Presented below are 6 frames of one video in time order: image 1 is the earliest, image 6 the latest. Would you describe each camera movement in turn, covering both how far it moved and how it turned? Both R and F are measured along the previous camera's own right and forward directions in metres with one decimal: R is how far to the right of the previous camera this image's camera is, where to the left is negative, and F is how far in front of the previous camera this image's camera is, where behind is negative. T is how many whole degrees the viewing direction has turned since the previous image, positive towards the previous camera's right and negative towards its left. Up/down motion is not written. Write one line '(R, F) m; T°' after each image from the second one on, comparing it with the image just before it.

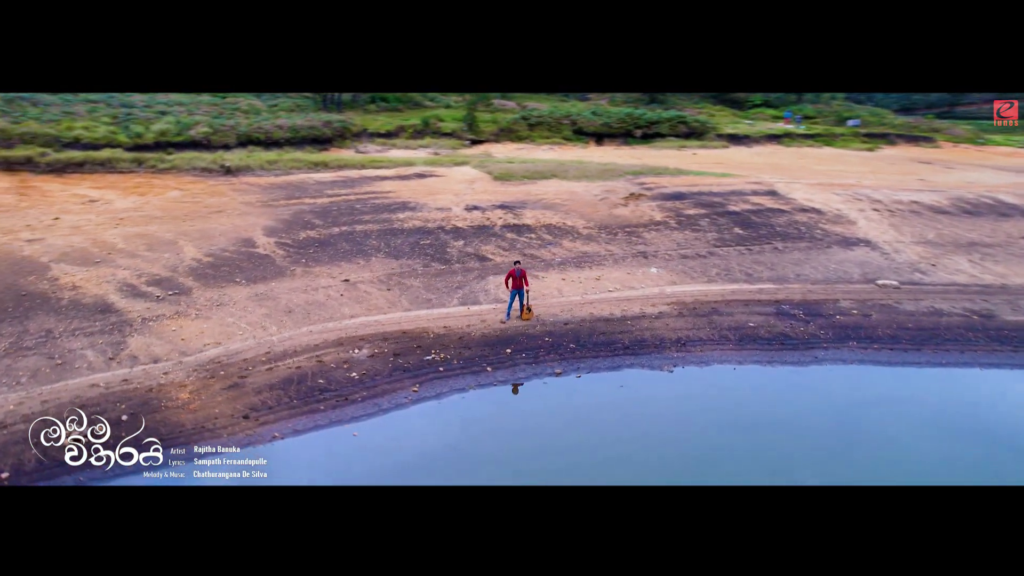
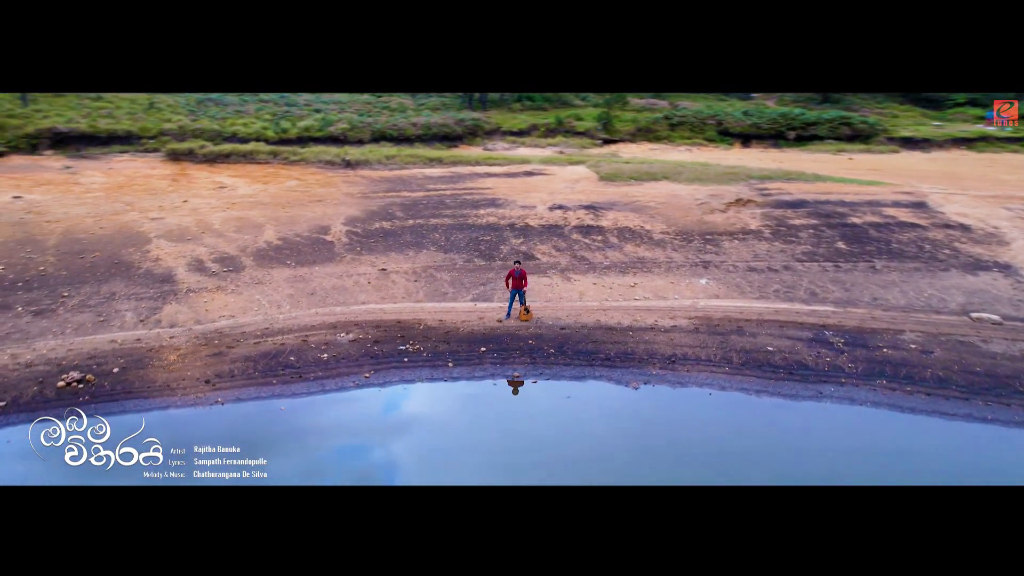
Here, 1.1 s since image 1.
(+2.9, +0.5) m; -16°
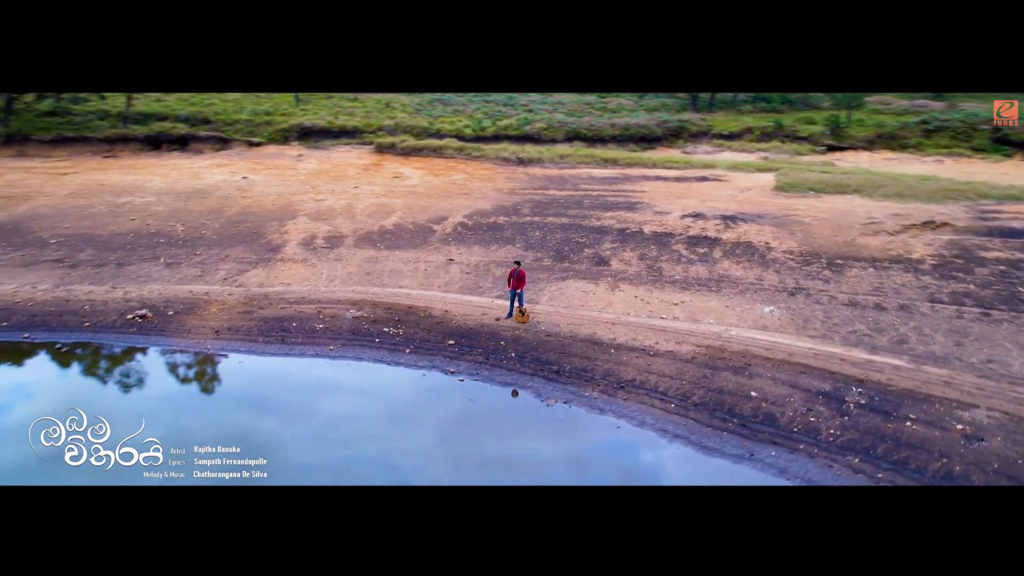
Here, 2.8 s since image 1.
(+4.3, +1.1) m; -25°
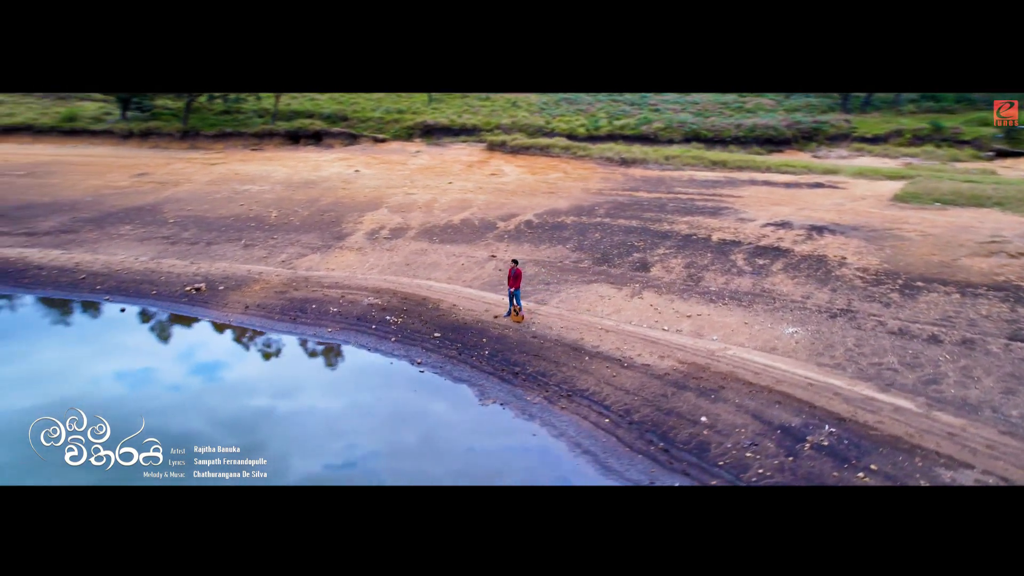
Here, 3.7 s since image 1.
(+2.7, +0.5) m; -15°
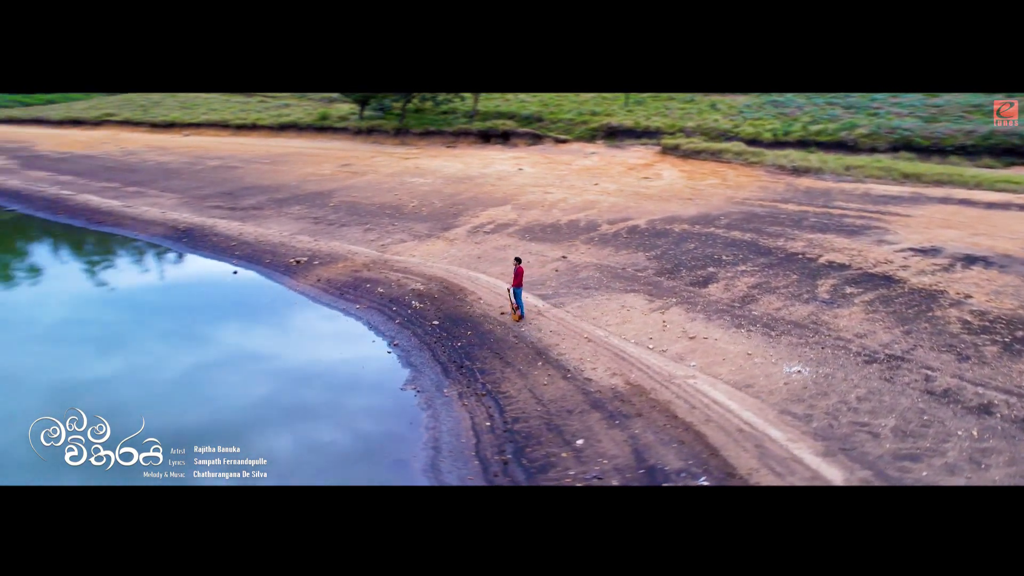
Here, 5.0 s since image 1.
(+3.9, +0.9) m; -22°
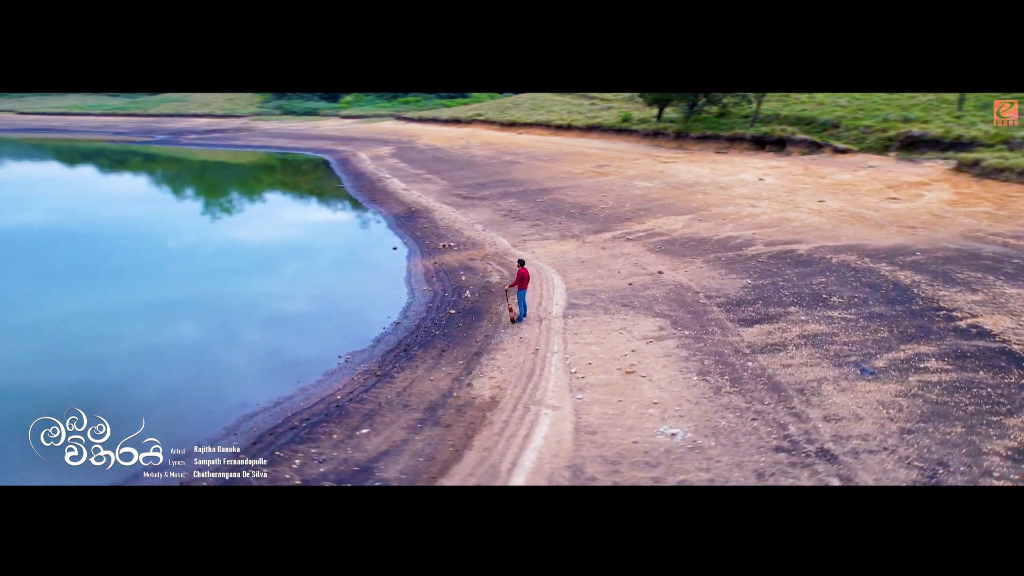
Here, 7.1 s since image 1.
(+5.3, +1.7) m; -32°
